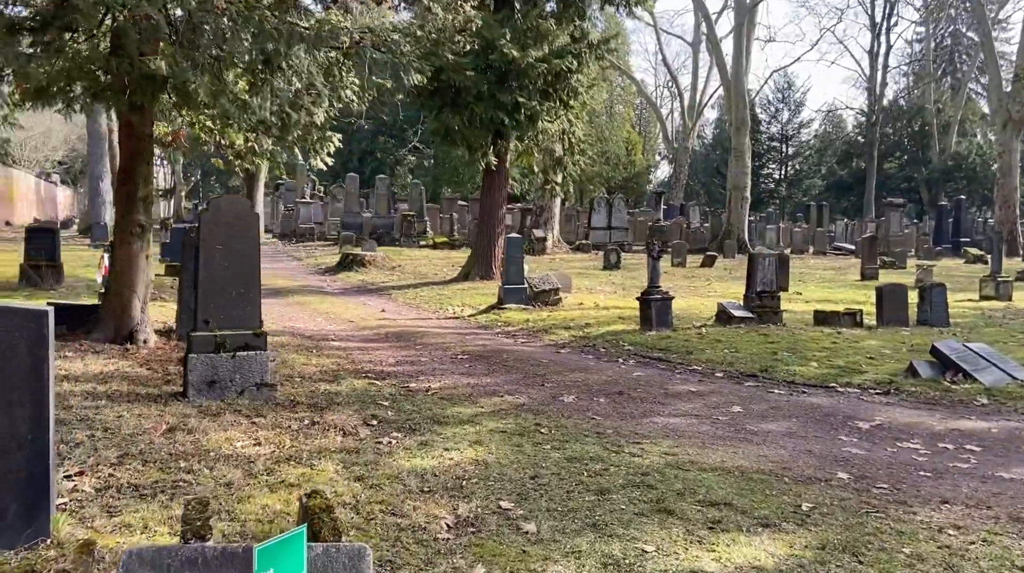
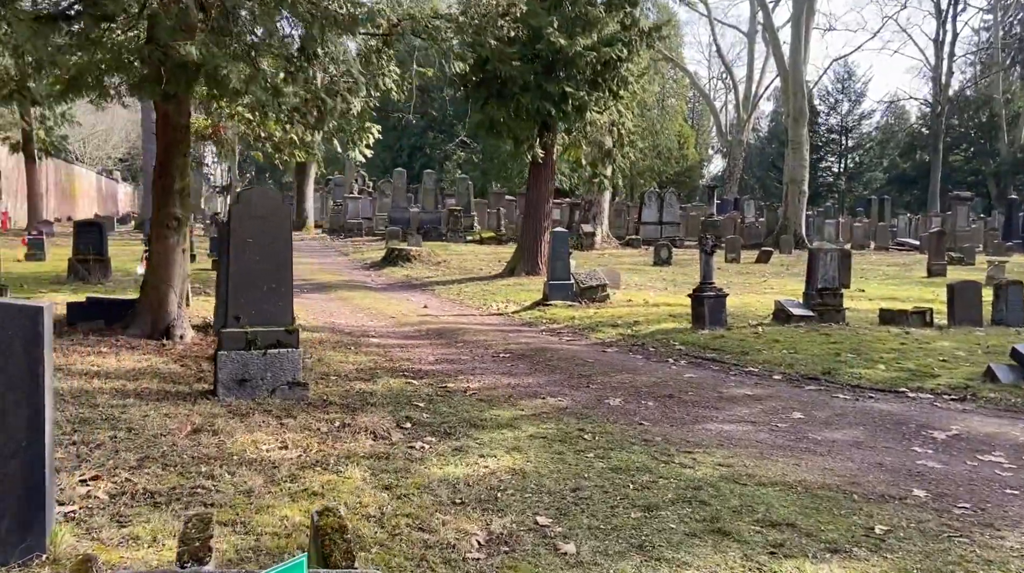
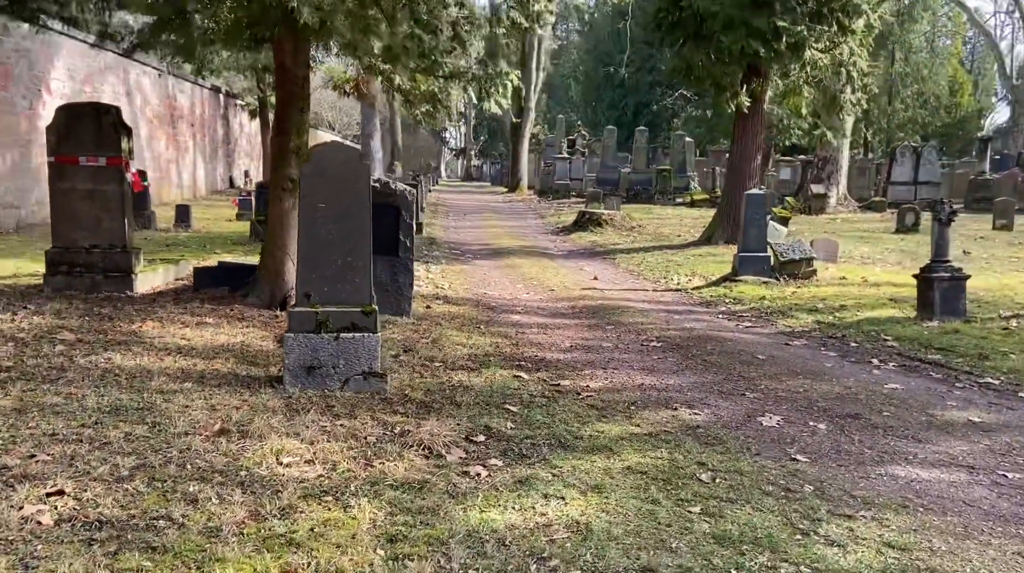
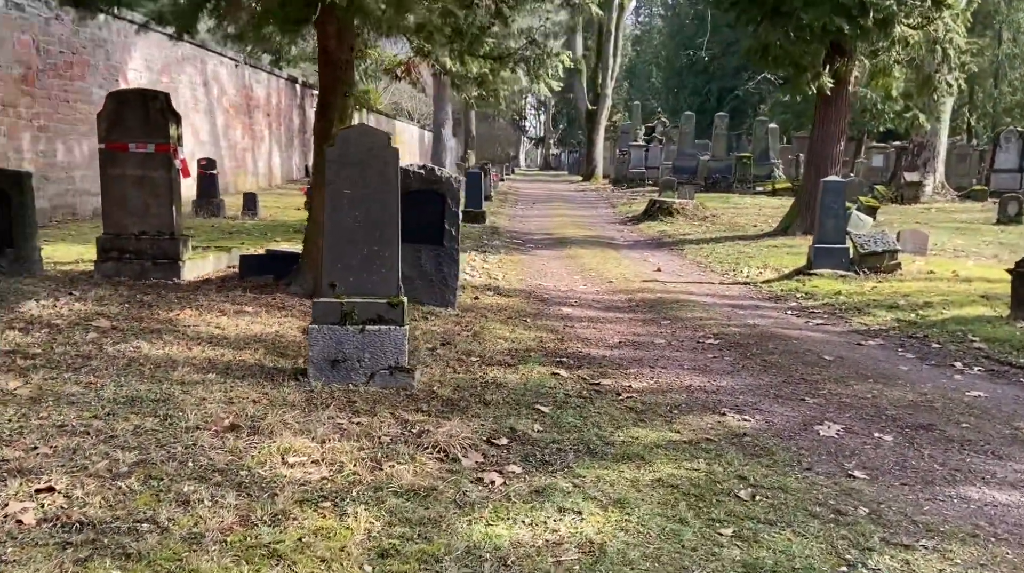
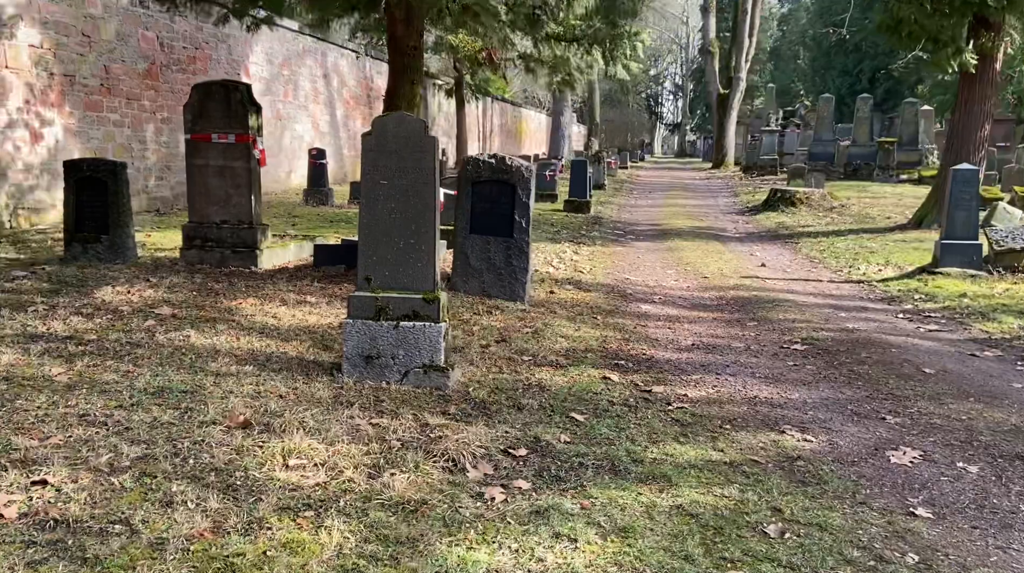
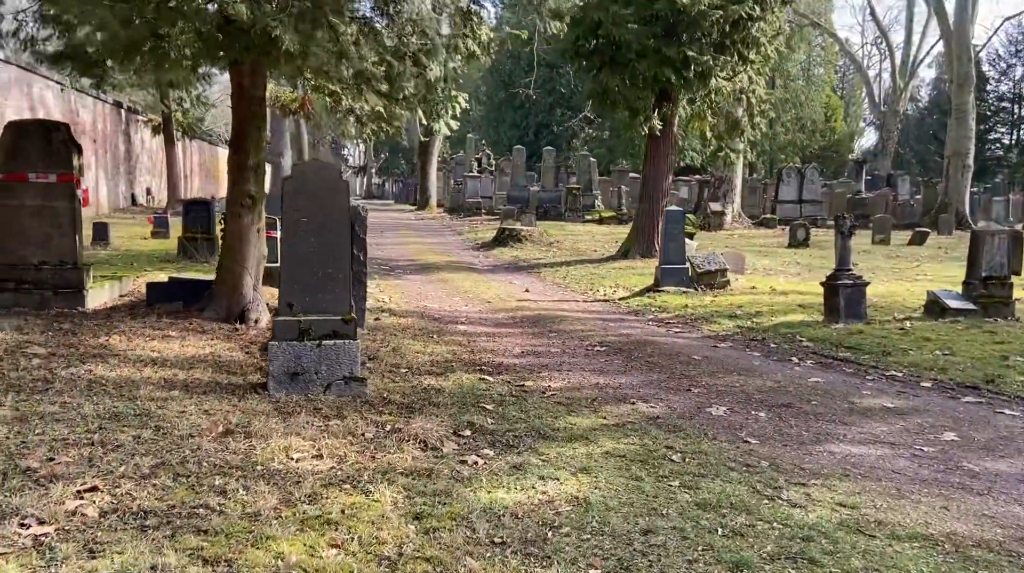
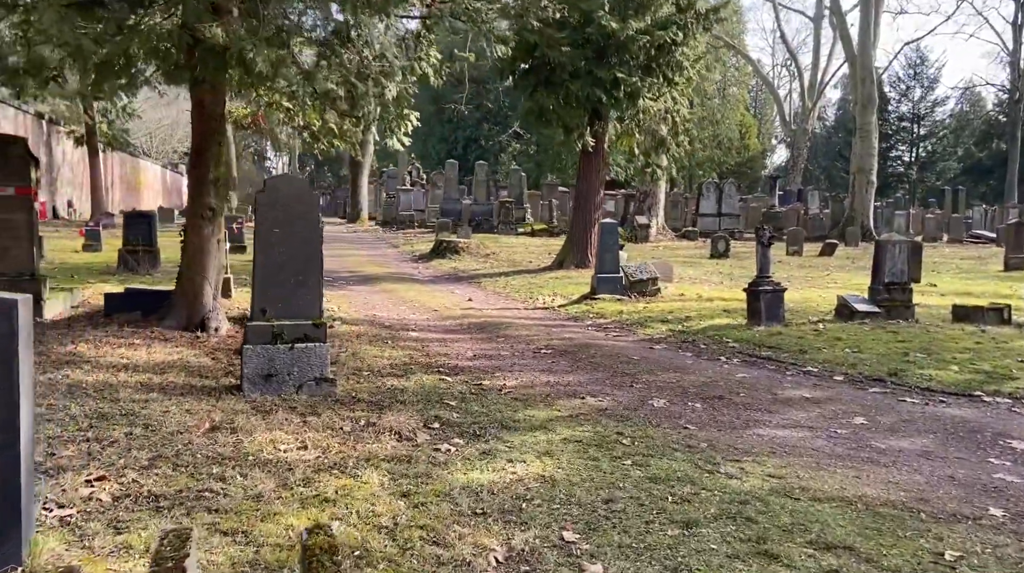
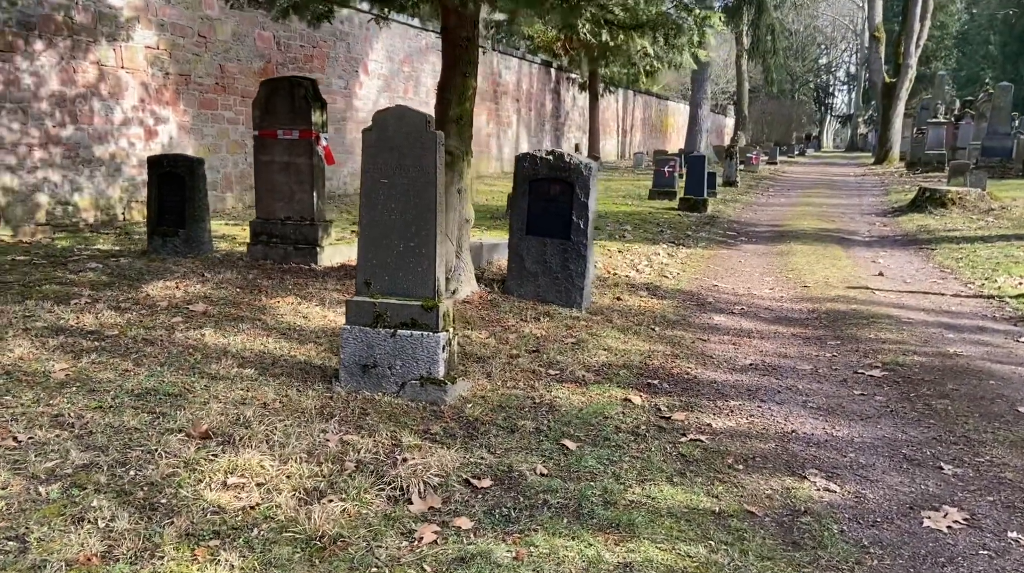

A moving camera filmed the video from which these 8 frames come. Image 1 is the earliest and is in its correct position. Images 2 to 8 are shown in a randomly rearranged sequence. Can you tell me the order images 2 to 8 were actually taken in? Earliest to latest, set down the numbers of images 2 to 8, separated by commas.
2, 7, 6, 3, 4, 5, 8
